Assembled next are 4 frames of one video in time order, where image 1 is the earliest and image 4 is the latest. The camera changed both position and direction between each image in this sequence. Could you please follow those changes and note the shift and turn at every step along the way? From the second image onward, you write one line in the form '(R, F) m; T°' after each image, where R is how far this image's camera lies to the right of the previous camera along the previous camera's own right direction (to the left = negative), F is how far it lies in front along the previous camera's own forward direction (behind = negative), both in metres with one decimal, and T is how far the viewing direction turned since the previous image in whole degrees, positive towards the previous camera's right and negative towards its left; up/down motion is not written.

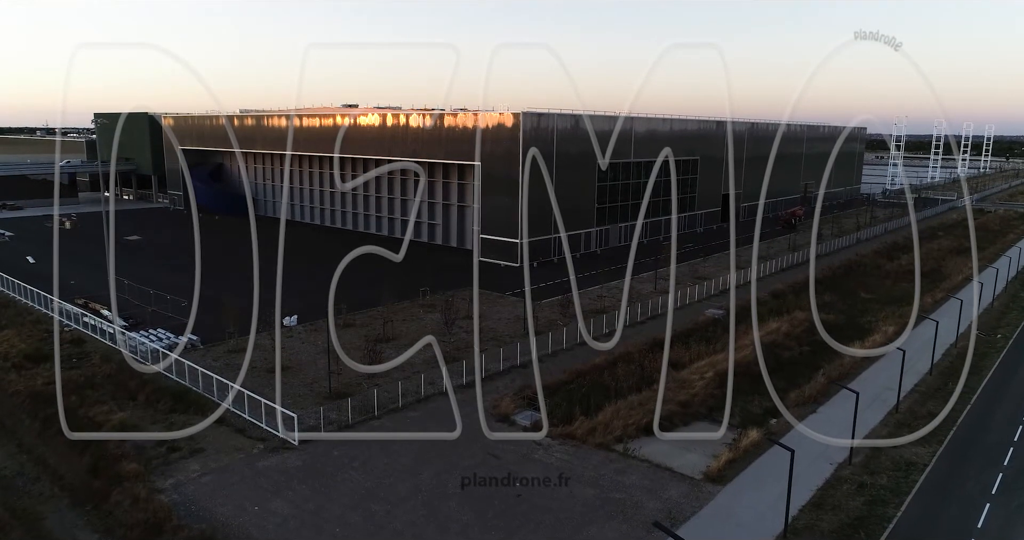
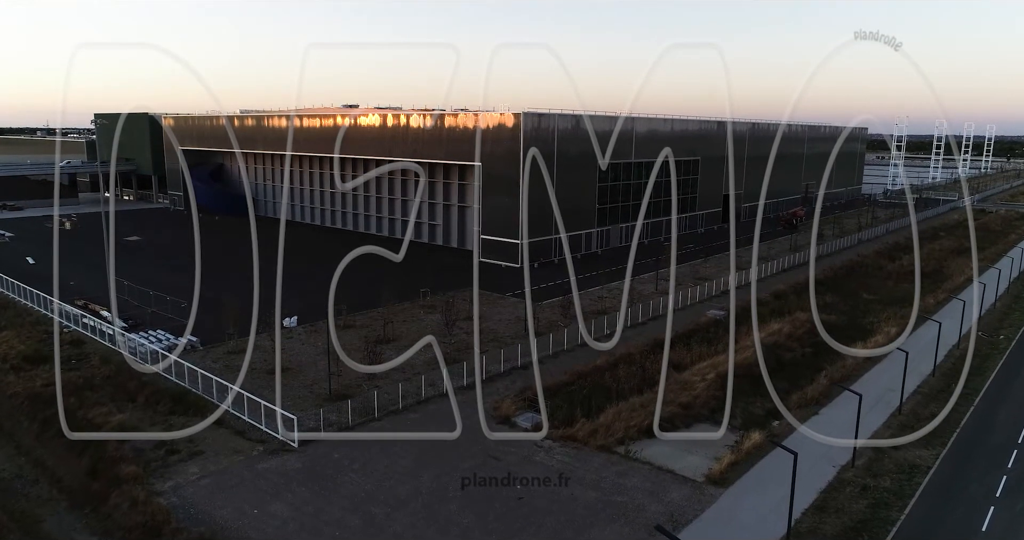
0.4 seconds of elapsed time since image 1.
(0.0, +0.1) m; 0°
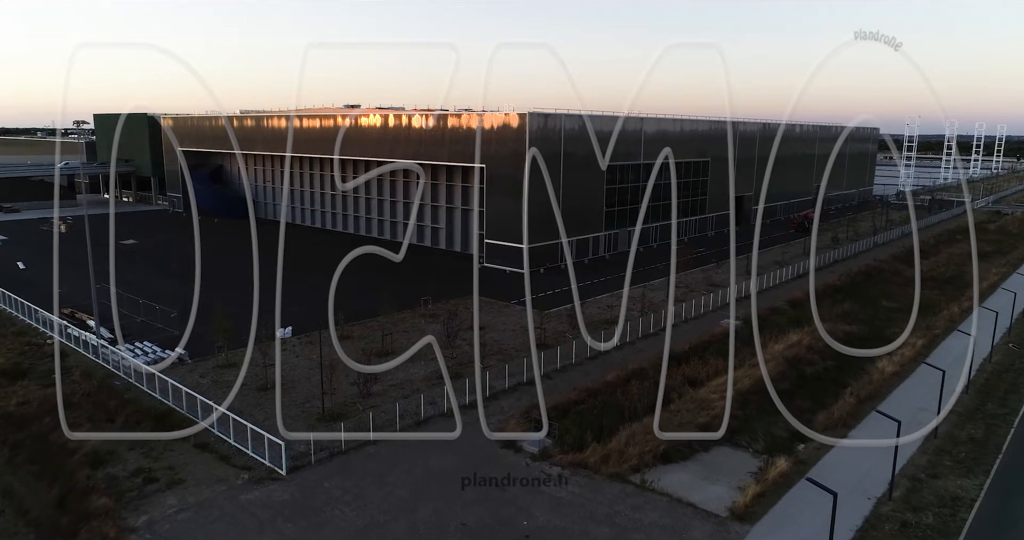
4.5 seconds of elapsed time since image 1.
(0.0, +0.9) m; 0°
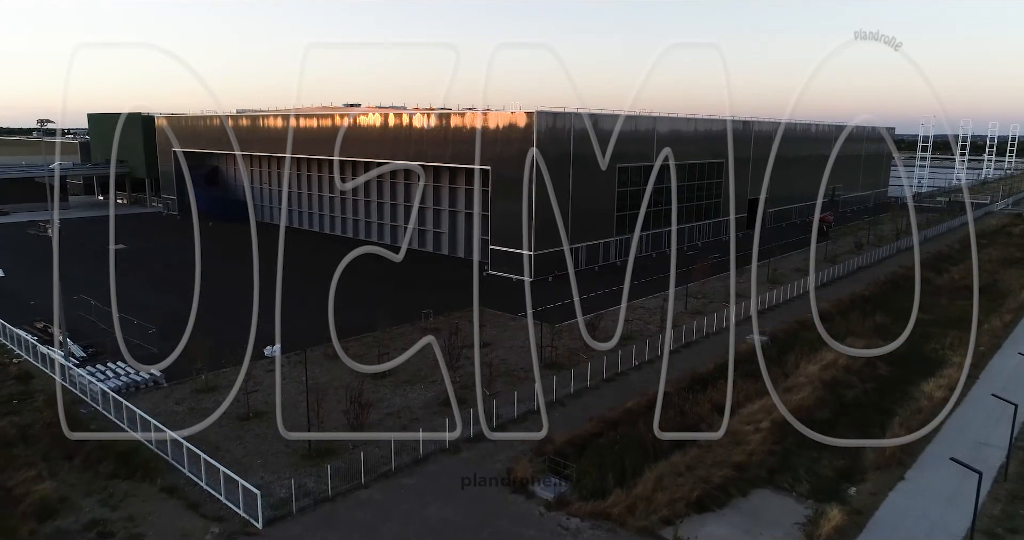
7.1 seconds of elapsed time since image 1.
(-0.1, +1.4) m; 0°
